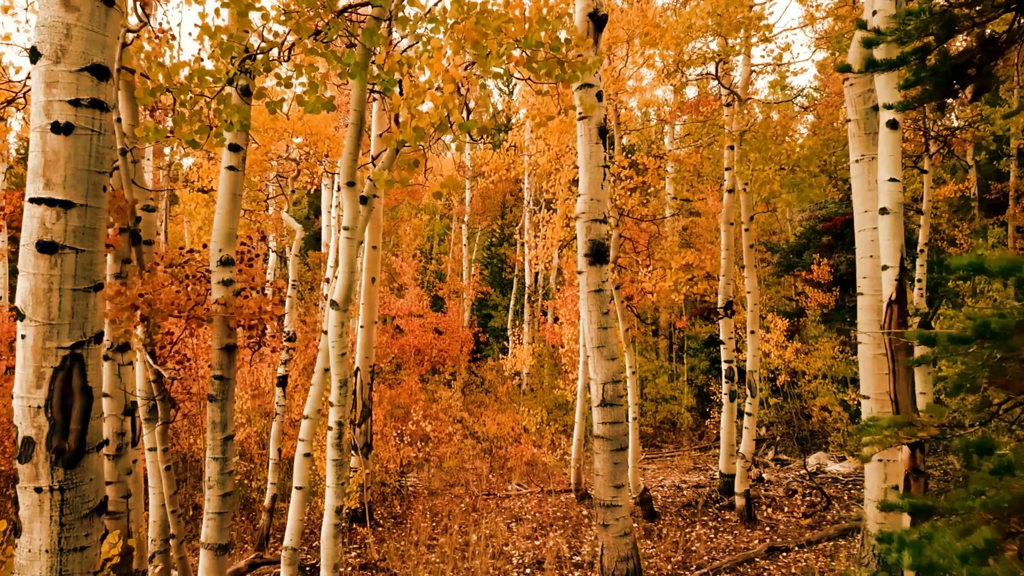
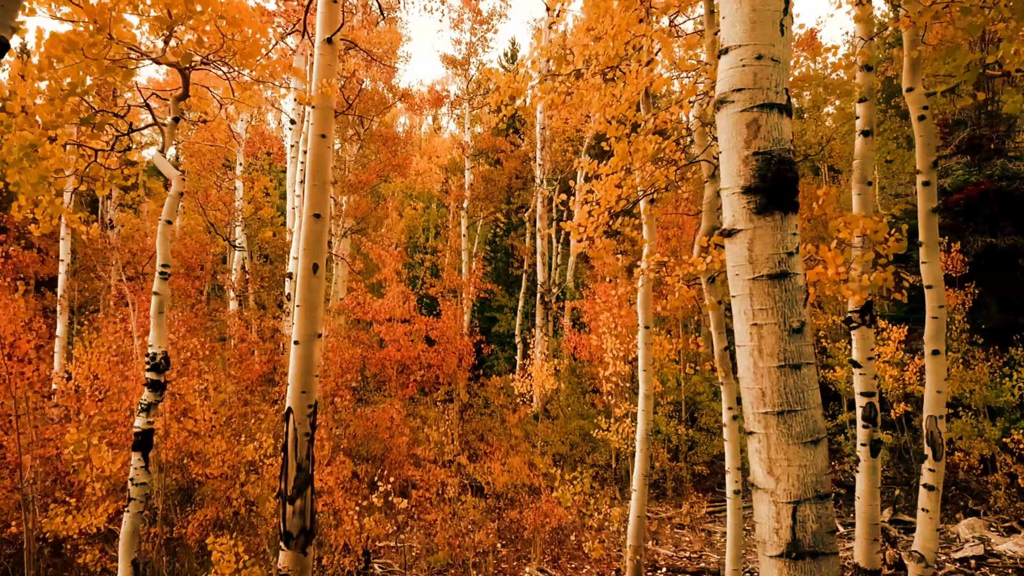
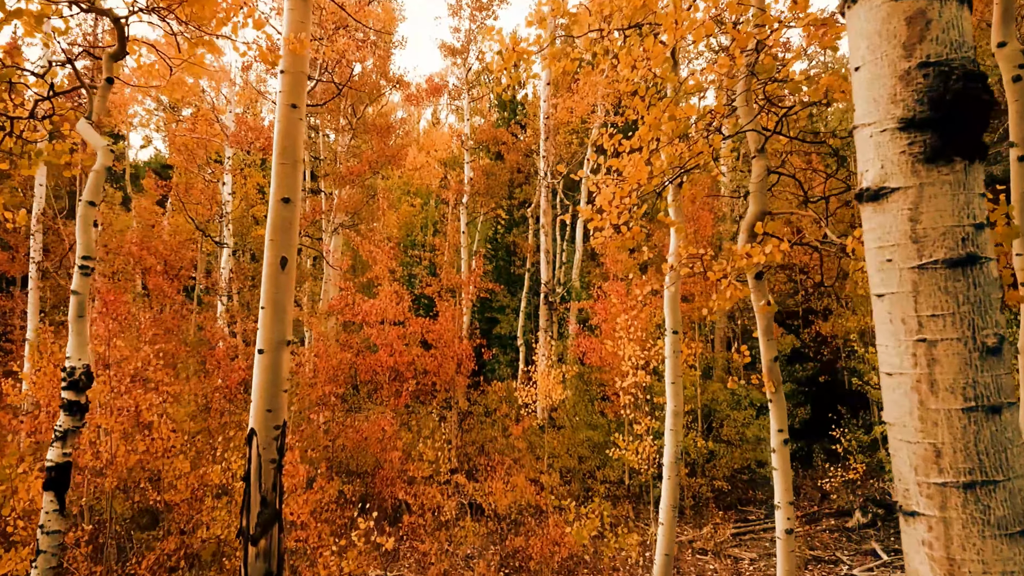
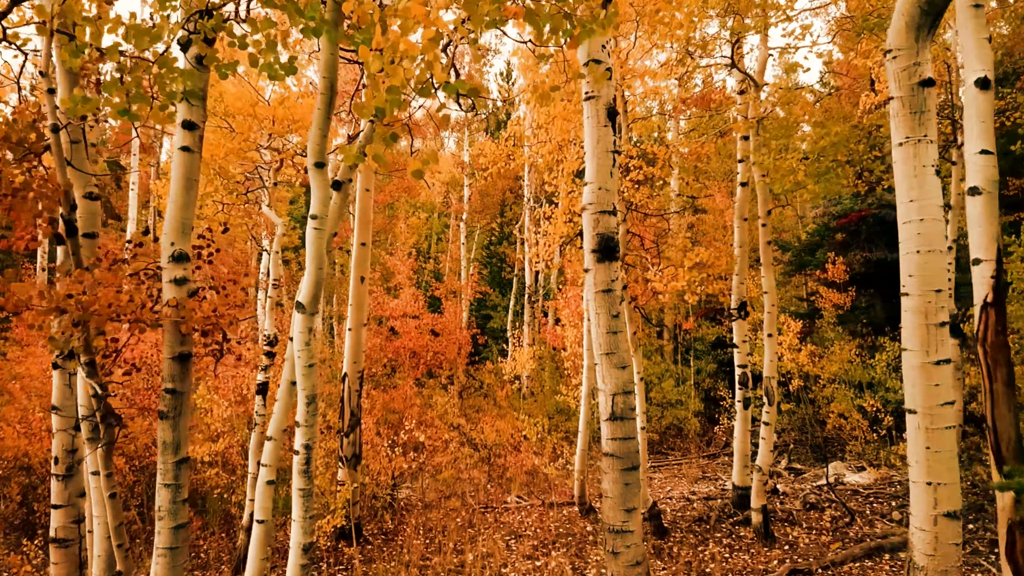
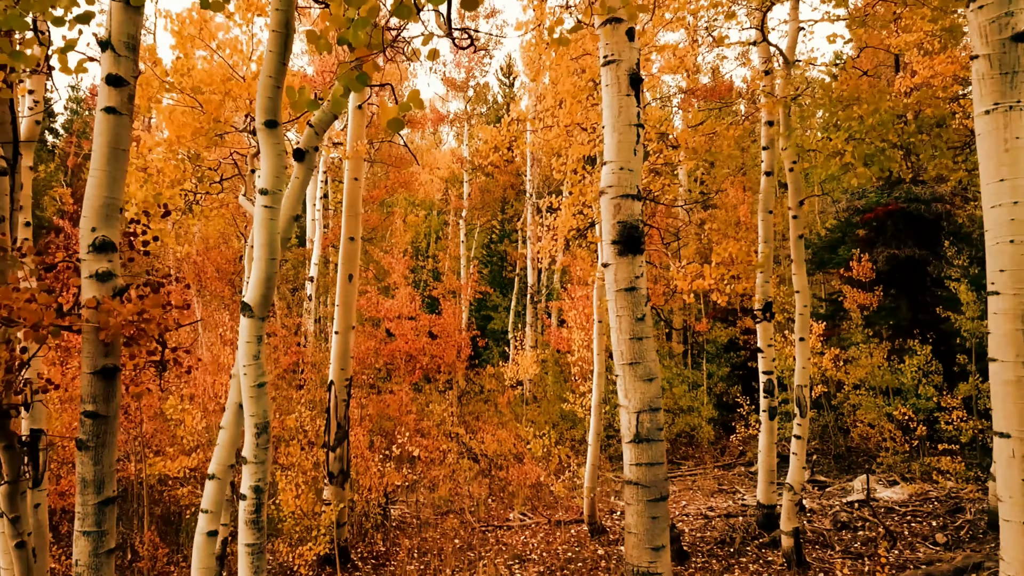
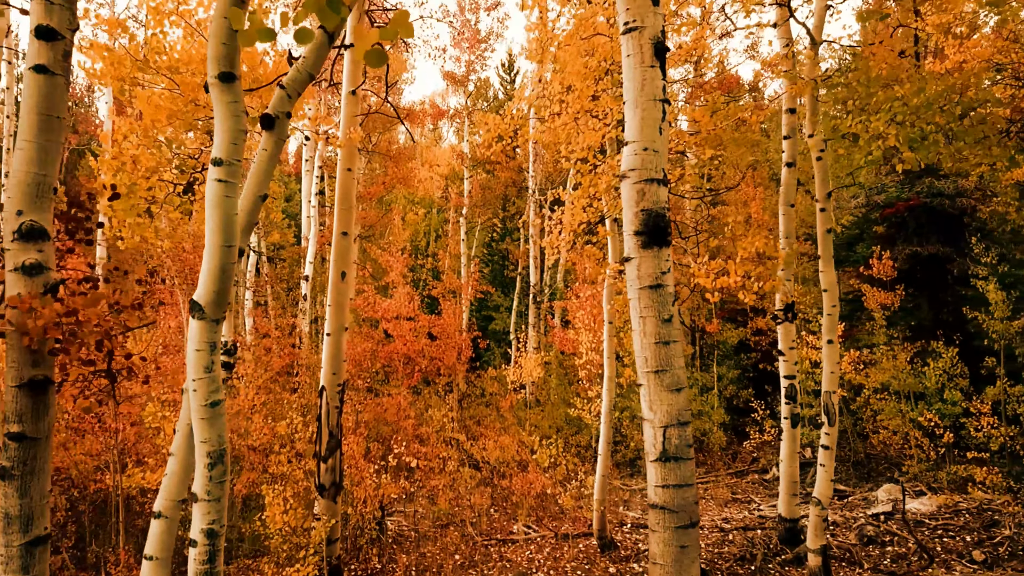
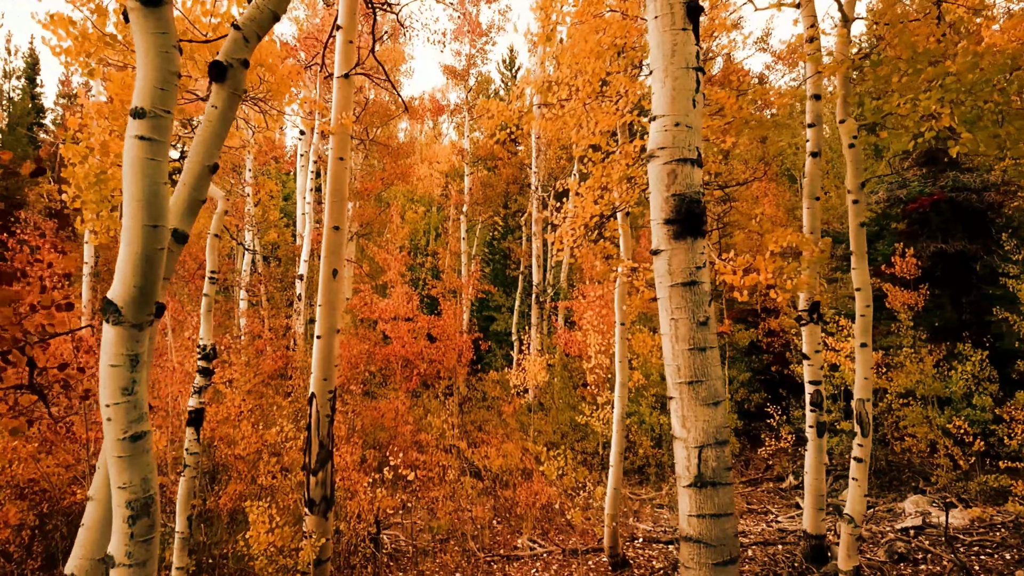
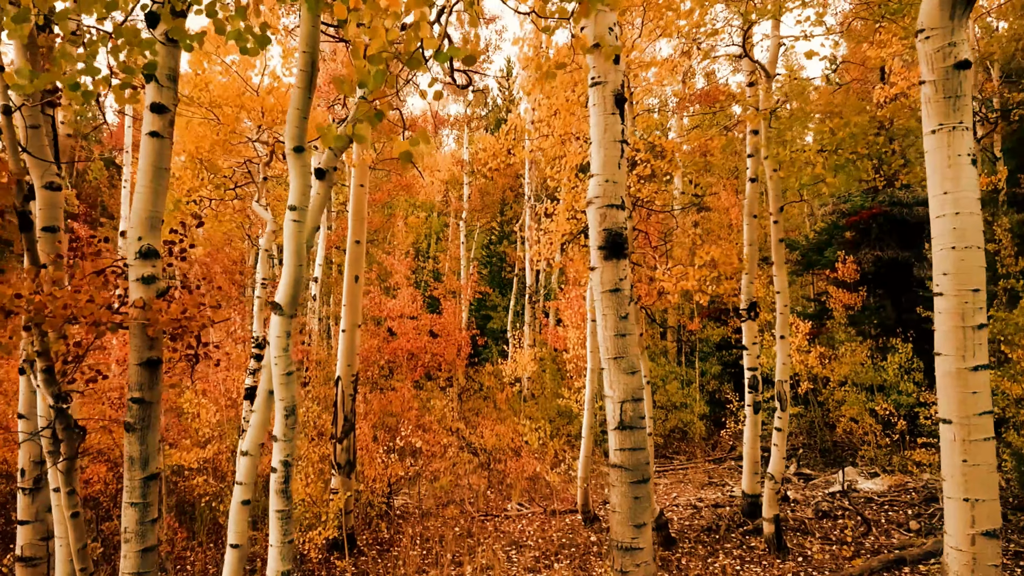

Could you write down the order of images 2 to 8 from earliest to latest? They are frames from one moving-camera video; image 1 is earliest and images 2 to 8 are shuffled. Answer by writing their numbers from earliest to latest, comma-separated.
4, 8, 5, 6, 7, 2, 3
